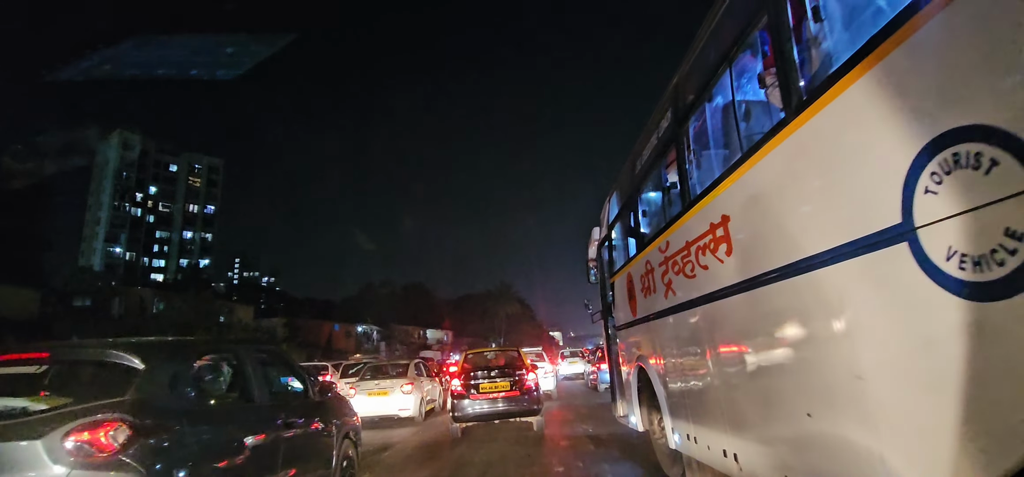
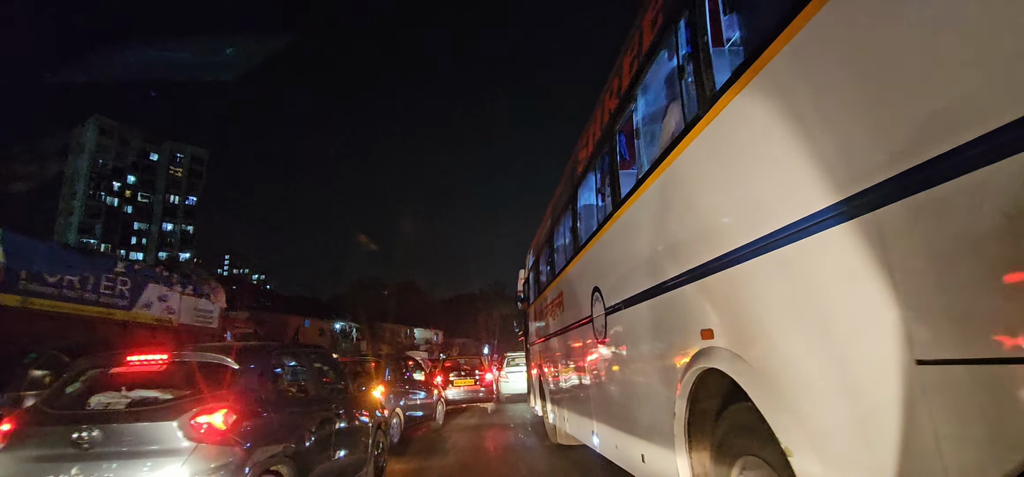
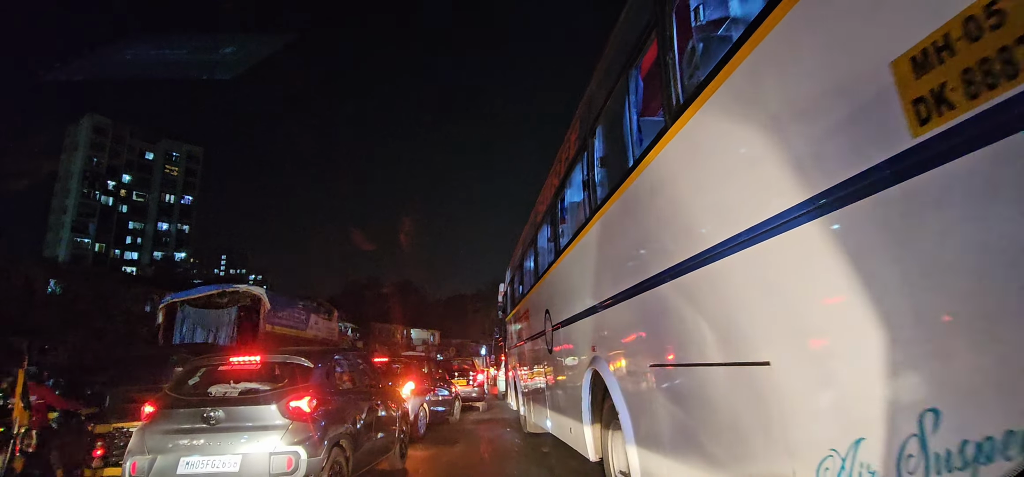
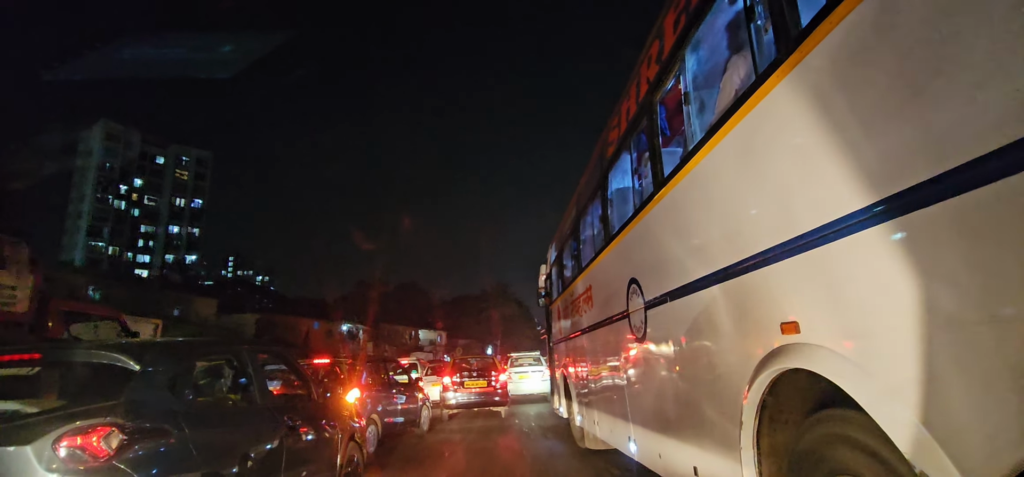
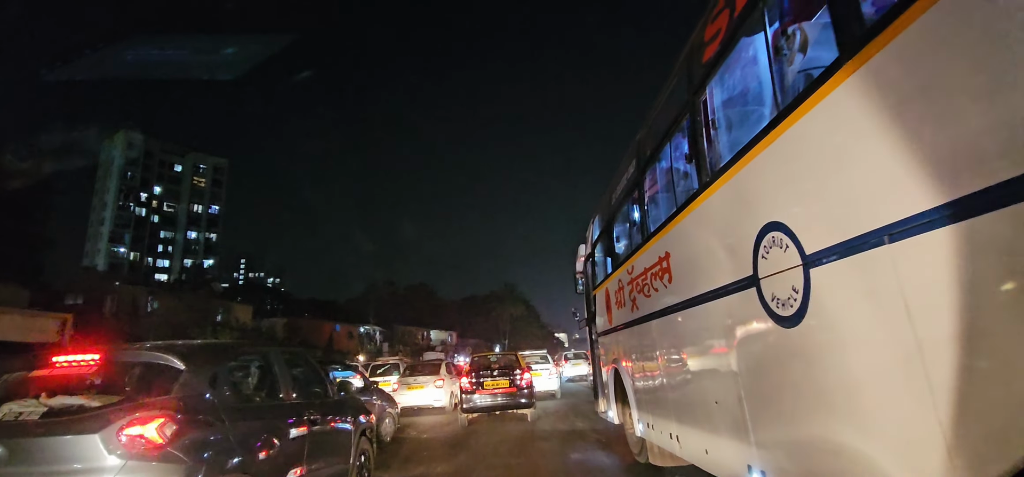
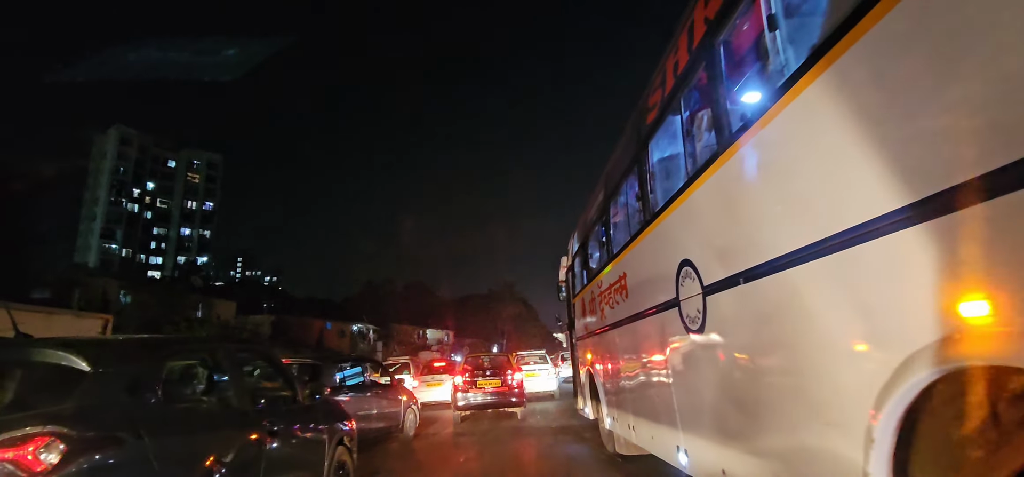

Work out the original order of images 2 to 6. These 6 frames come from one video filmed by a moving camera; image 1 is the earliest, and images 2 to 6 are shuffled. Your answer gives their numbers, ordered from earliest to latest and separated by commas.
5, 6, 4, 2, 3
